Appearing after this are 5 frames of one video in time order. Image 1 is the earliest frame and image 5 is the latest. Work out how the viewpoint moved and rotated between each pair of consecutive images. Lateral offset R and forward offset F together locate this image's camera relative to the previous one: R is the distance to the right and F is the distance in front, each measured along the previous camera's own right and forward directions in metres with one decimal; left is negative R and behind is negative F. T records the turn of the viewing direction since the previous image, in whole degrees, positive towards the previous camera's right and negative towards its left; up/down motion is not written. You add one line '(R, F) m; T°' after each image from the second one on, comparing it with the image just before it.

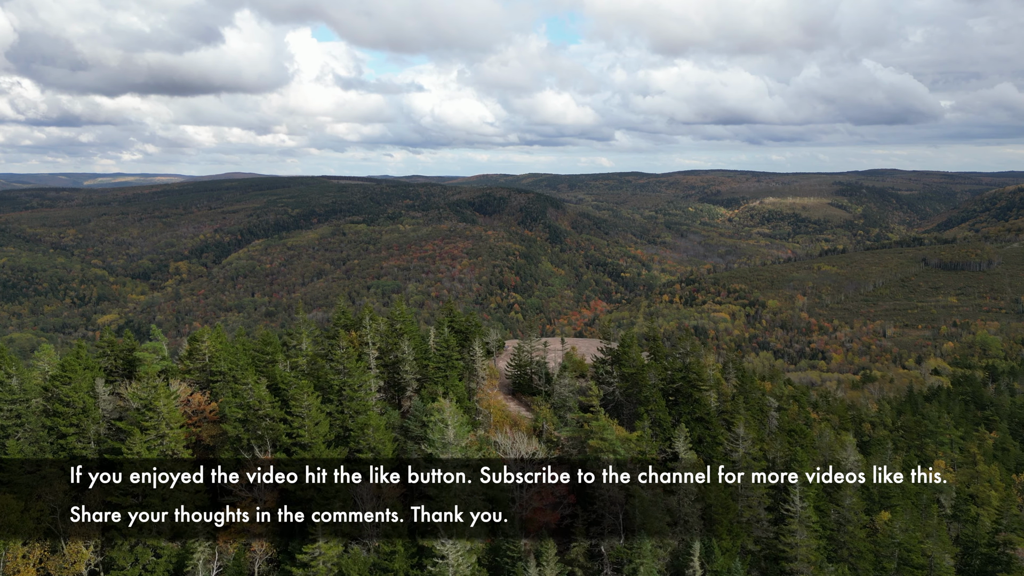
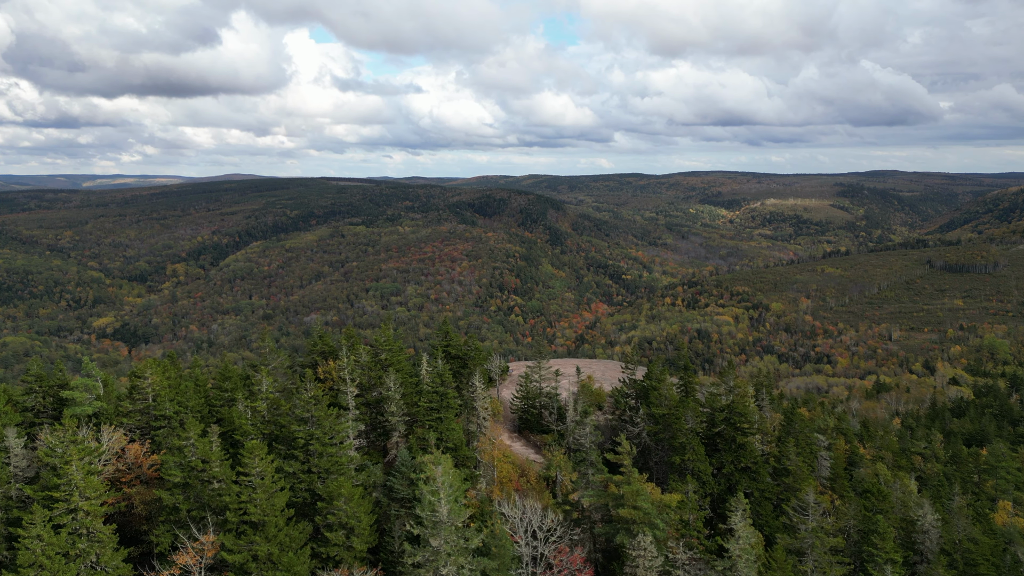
(-1.5, +1.8) m; 0°
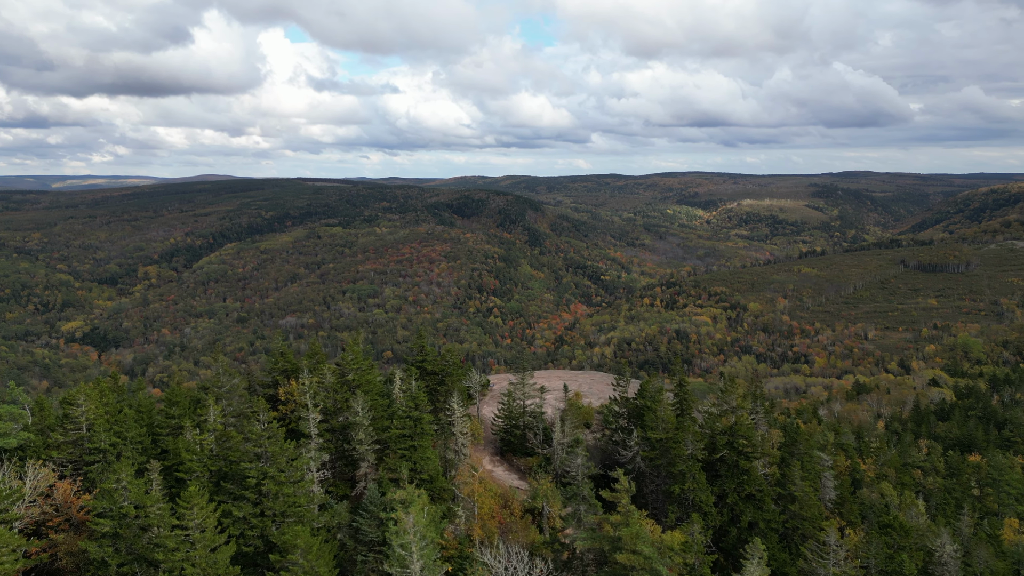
(+2.4, +5.3) m; +2°
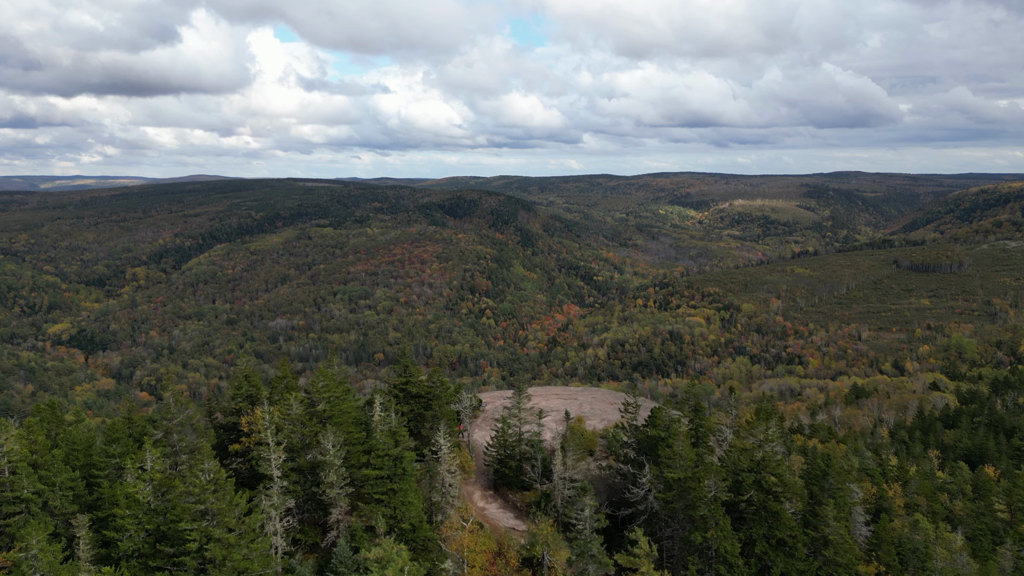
(0.0, +2.4) m; +1°
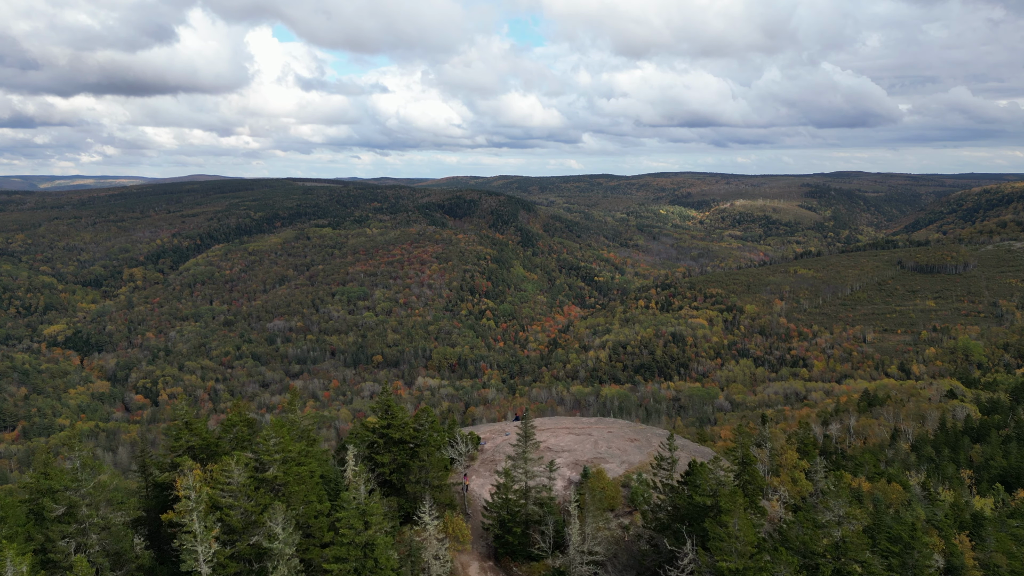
(-1.2, +1.6) m; 0°
